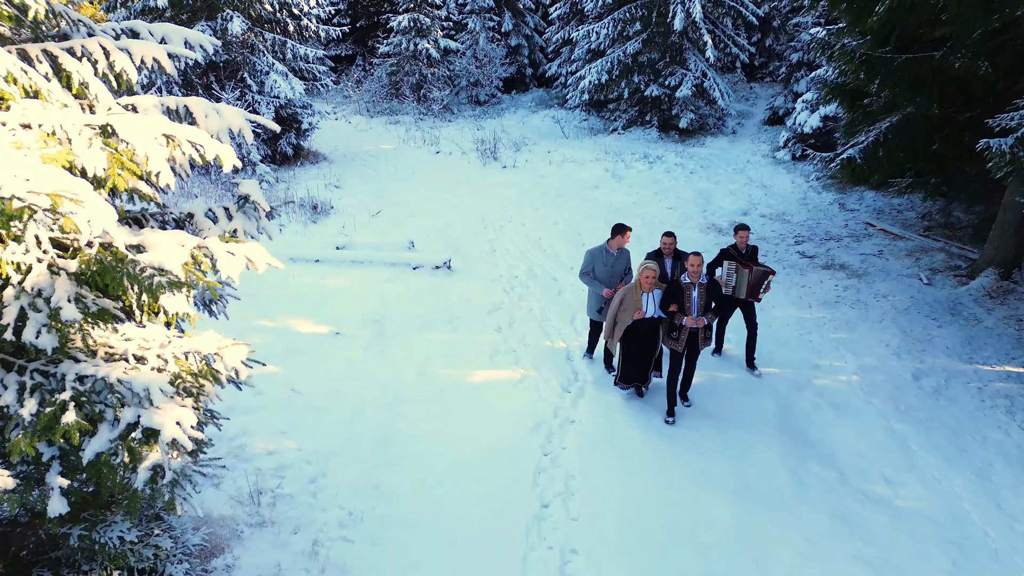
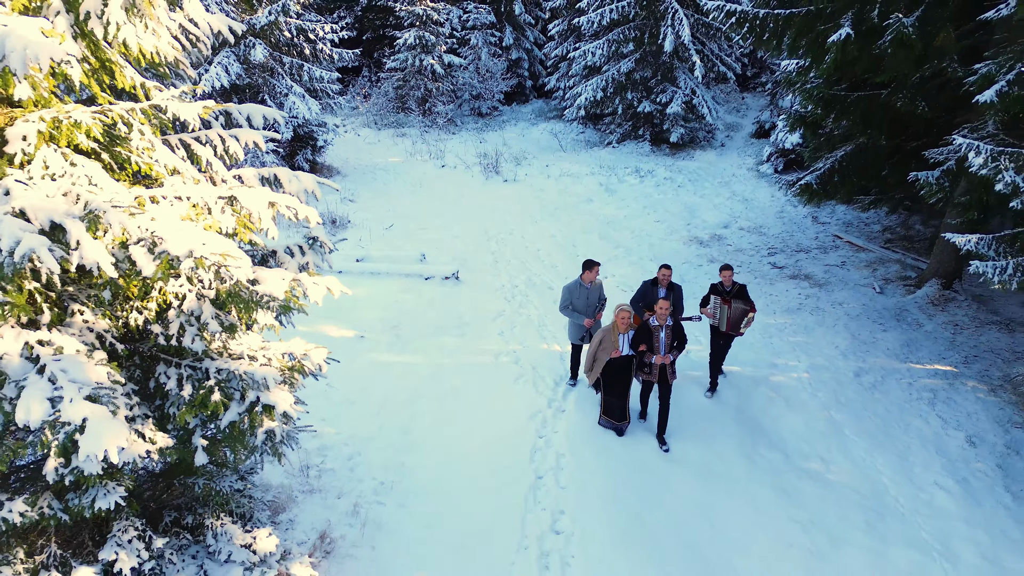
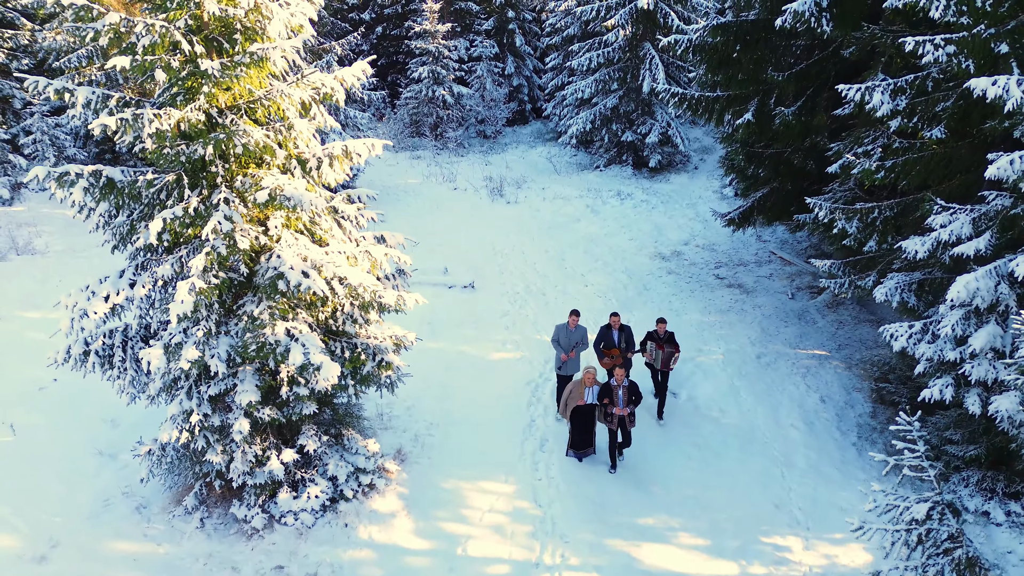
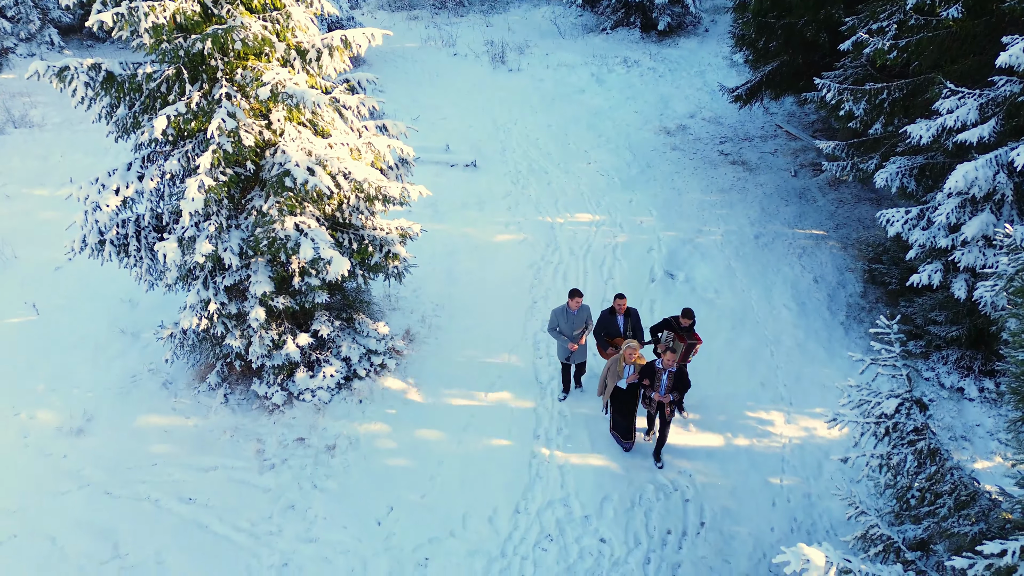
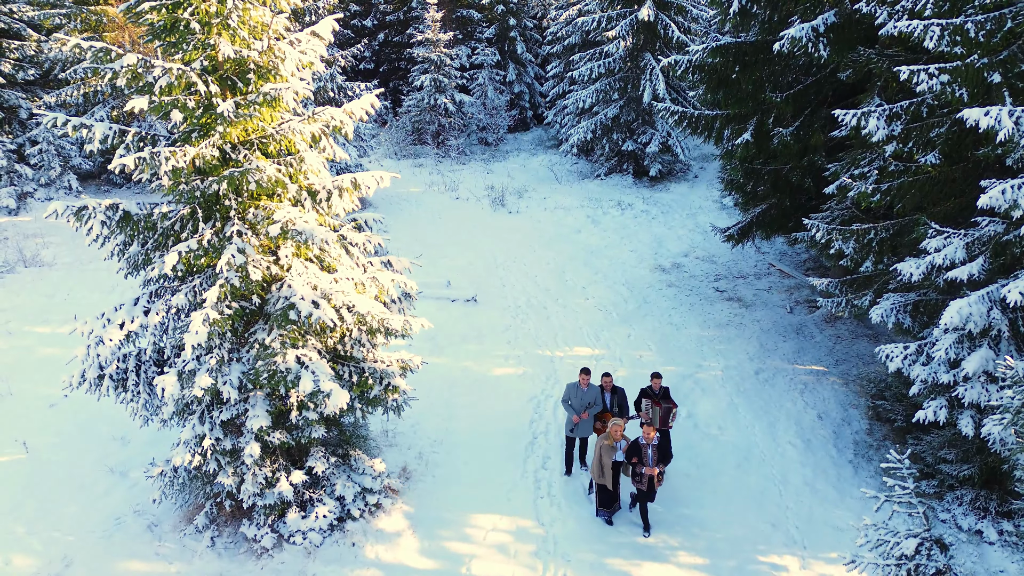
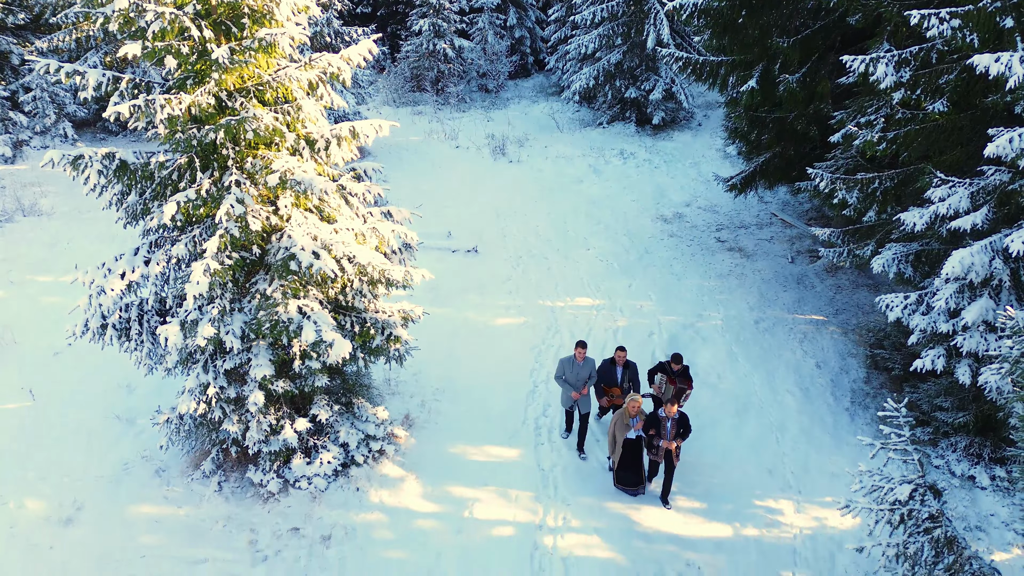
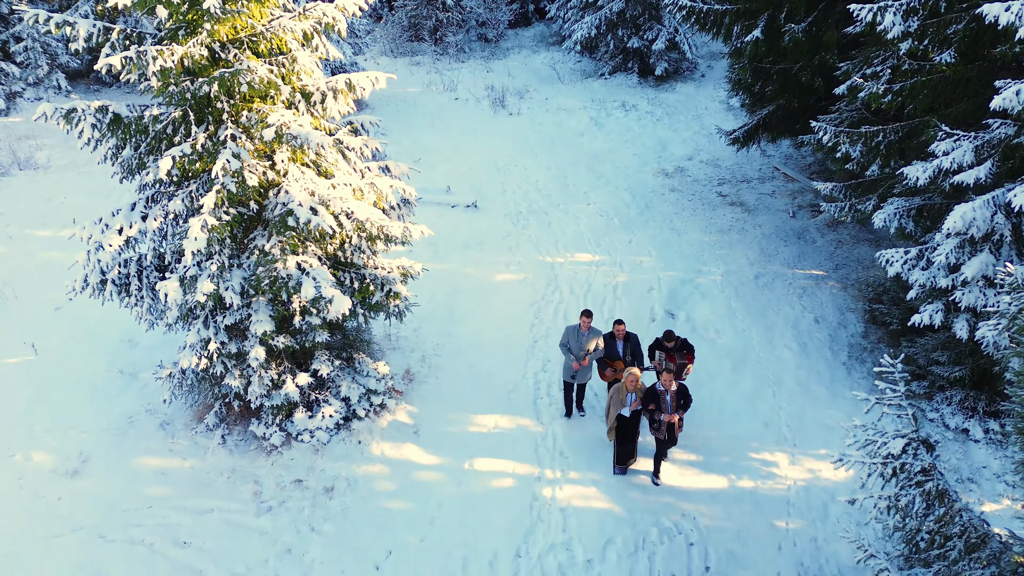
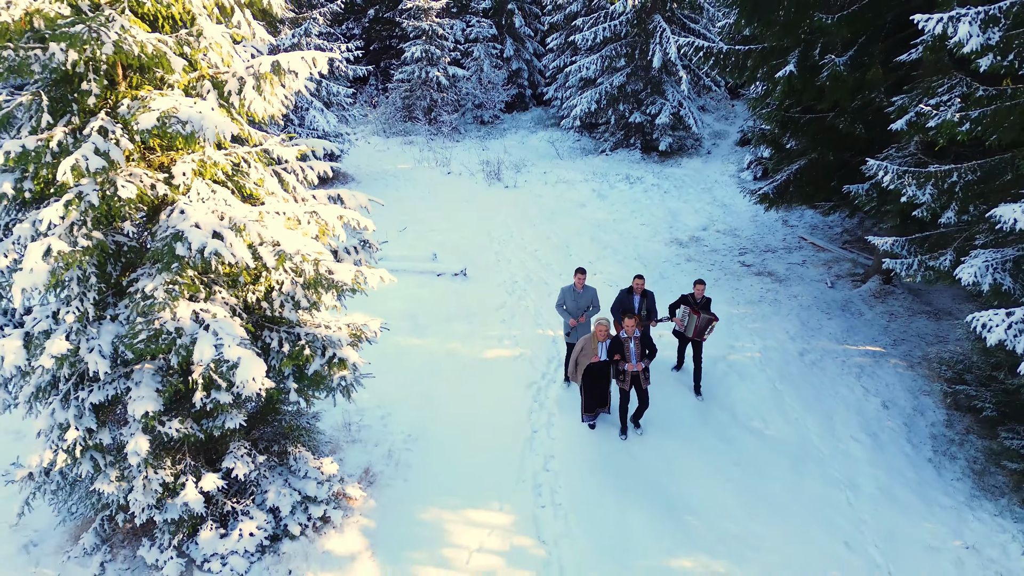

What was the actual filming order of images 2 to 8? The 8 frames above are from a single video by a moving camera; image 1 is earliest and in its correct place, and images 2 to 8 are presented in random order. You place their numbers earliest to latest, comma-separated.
2, 8, 3, 5, 6, 7, 4
